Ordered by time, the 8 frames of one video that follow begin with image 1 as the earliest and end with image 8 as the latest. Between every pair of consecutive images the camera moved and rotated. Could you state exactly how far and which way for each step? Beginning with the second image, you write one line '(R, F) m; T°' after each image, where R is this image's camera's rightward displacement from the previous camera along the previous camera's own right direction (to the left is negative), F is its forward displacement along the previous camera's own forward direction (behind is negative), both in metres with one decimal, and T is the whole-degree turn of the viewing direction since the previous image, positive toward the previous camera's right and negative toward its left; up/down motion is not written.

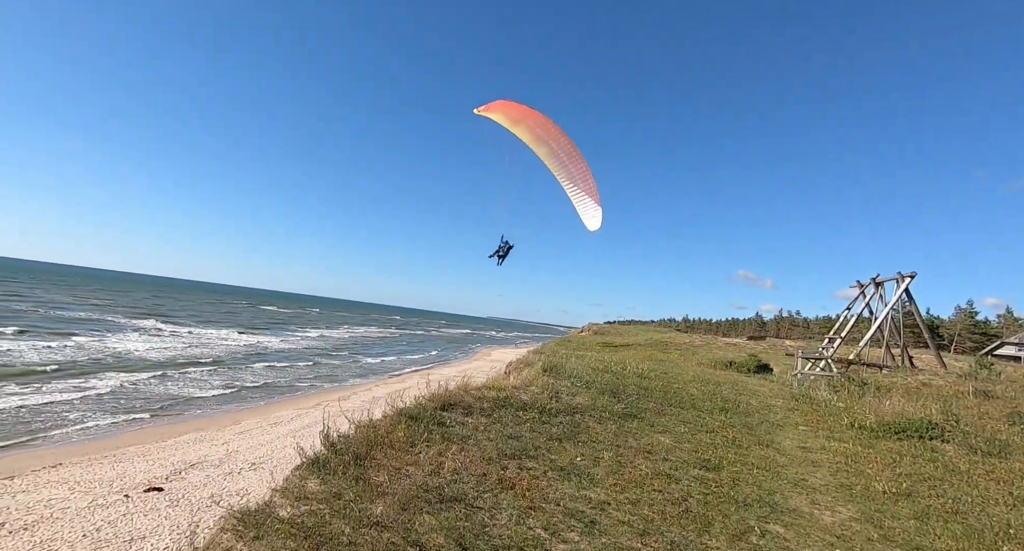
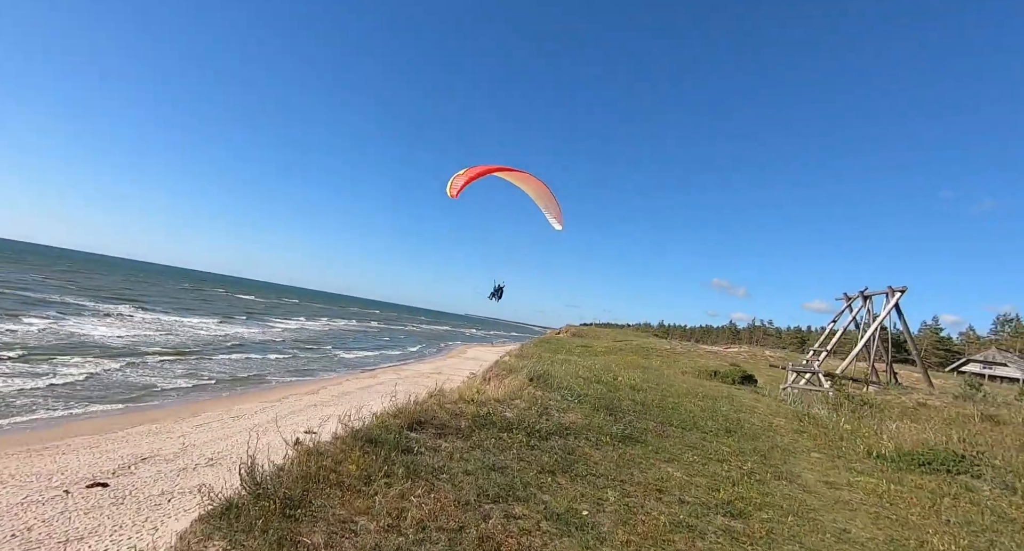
(-0.1, +0.6) m; +3°
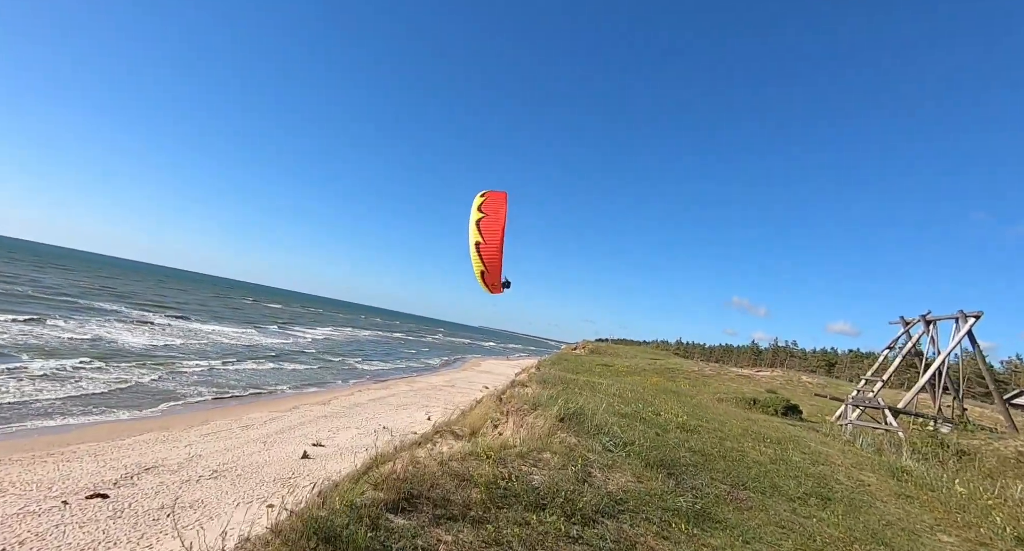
(-0.1, +1.0) m; -2°
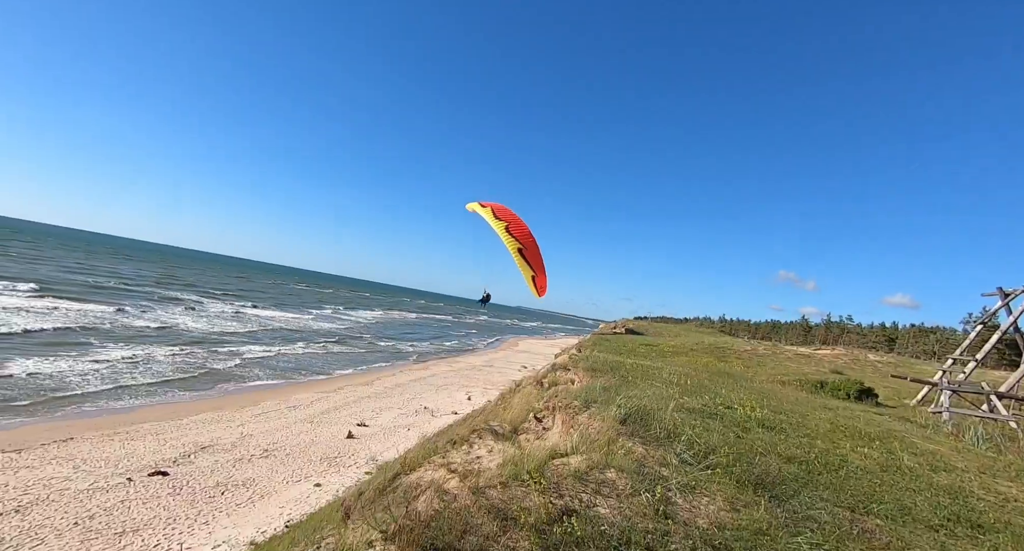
(-0.1, +0.7) m; -4°
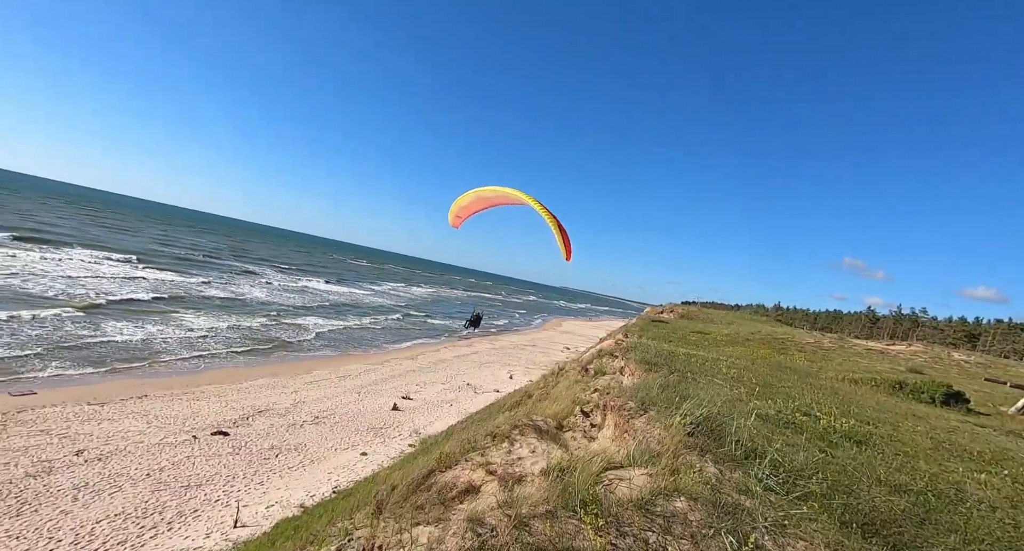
(0.0, +0.4) m; -5°
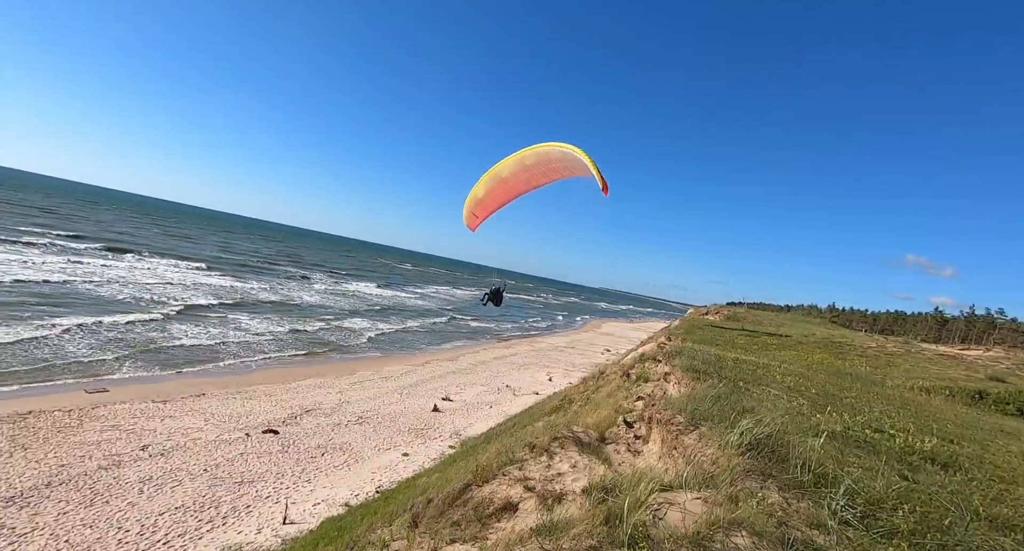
(0.0, +0.2) m; -5°
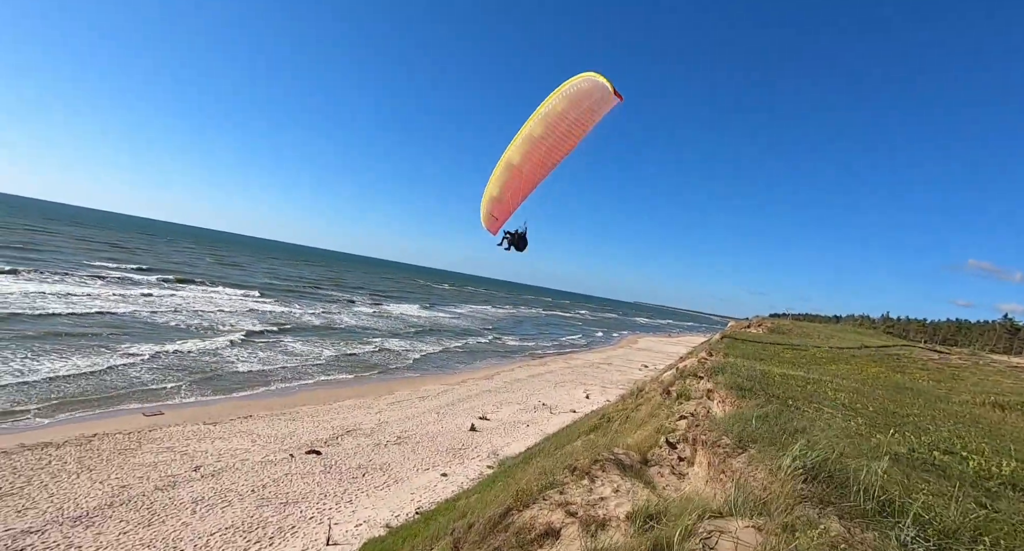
(0.0, 0.0) m; -4°
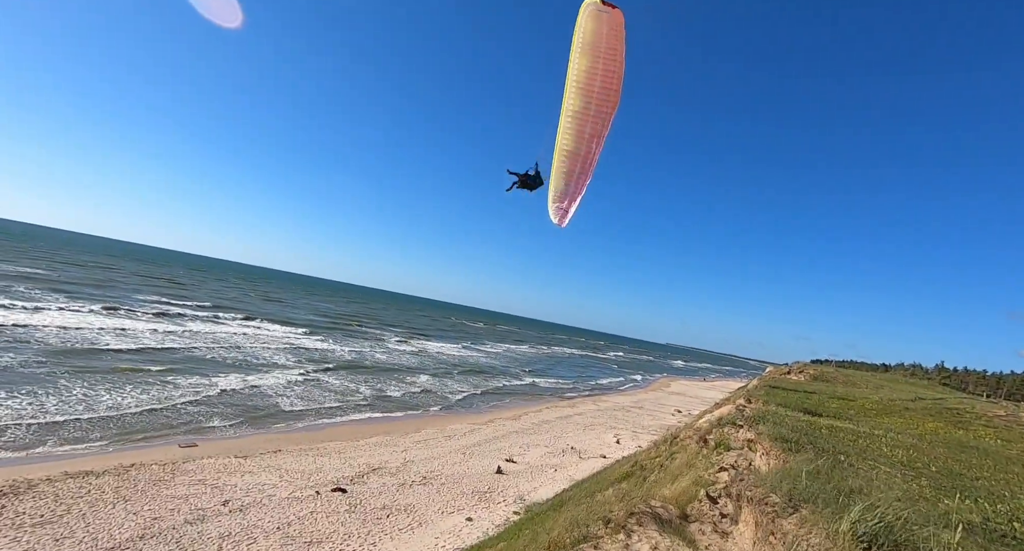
(0.0, 0.0) m; -3°
